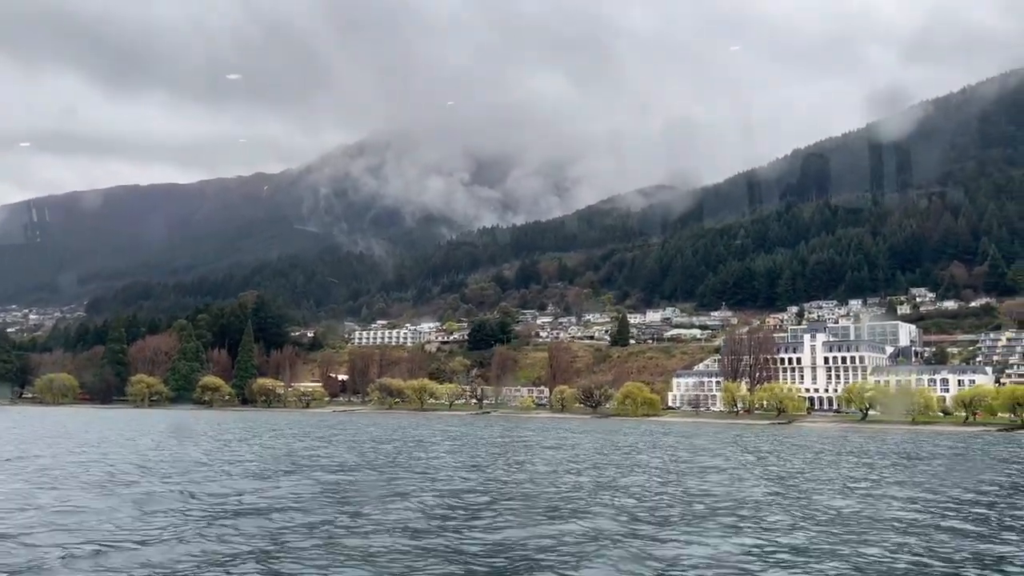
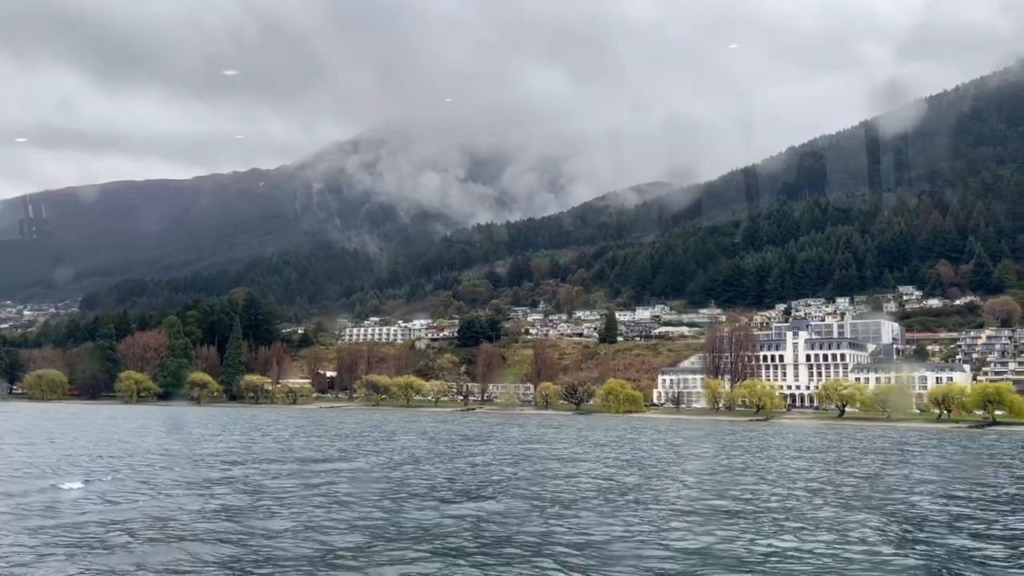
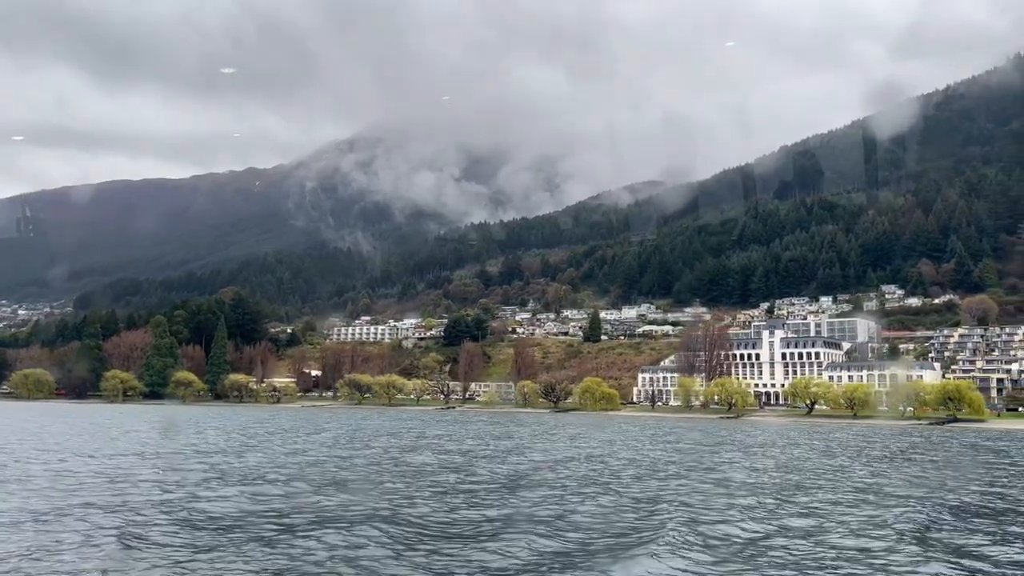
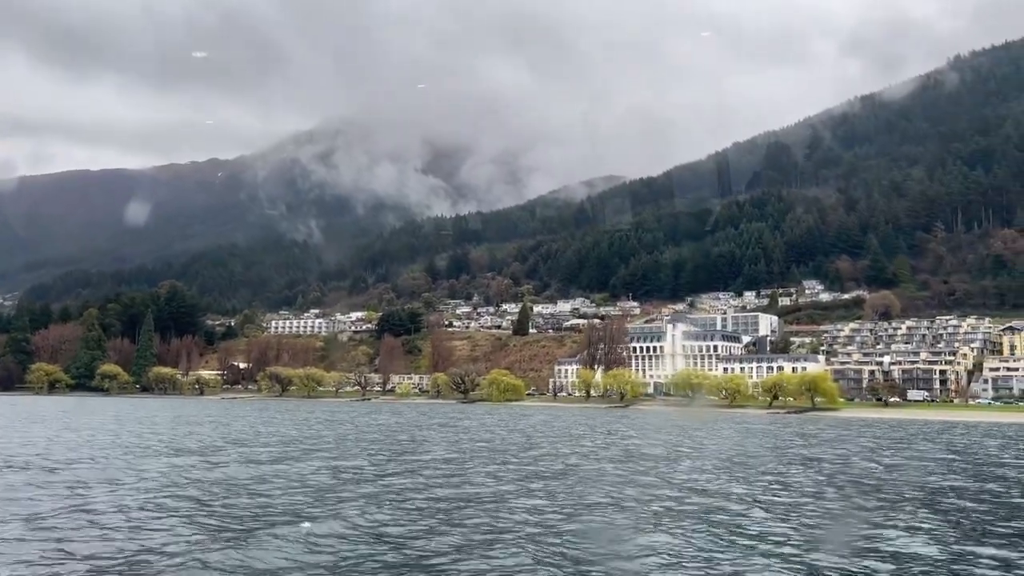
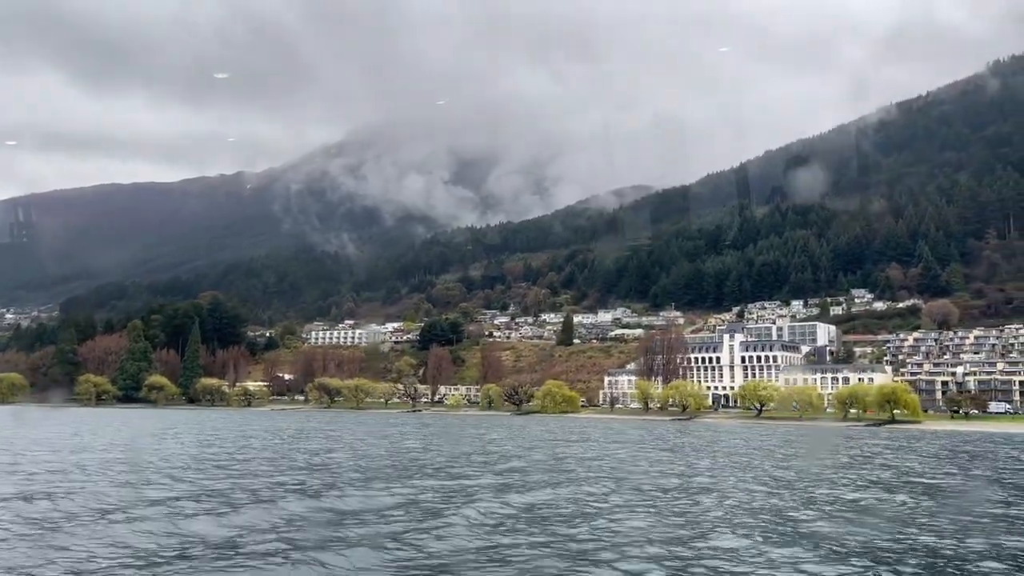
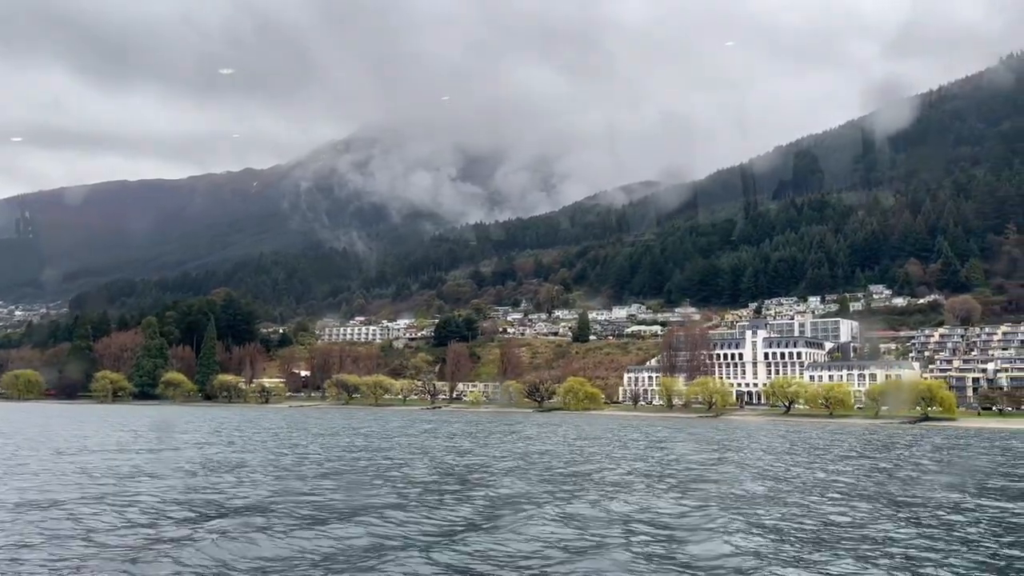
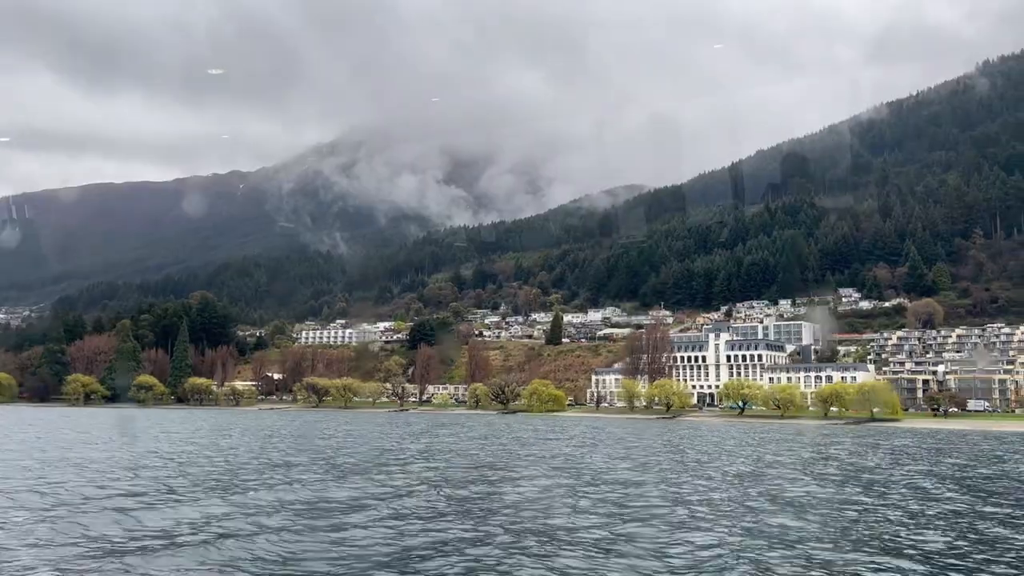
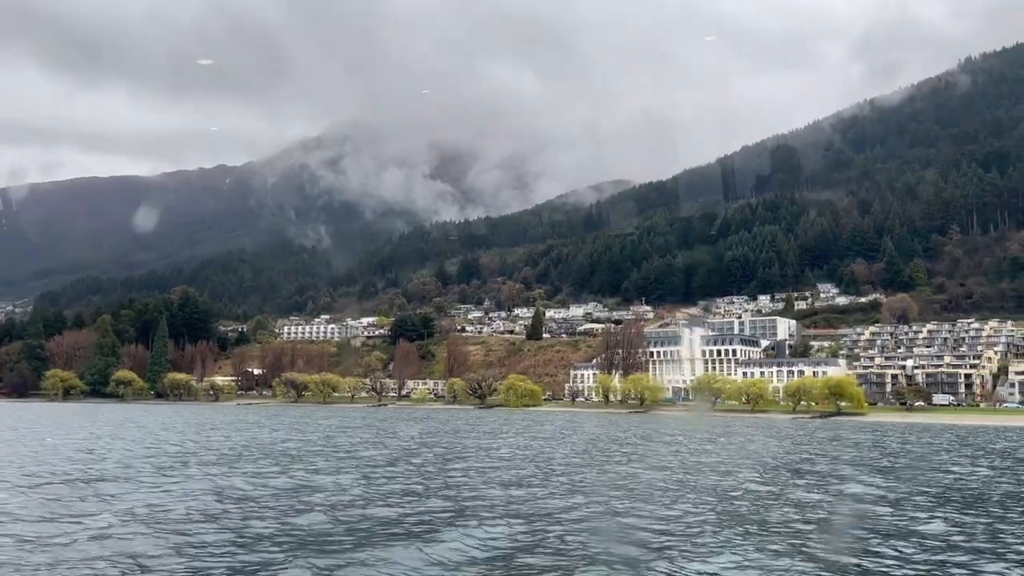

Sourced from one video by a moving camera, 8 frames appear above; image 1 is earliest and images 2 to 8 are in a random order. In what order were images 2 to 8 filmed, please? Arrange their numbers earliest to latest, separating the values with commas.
2, 3, 6, 5, 7, 8, 4
